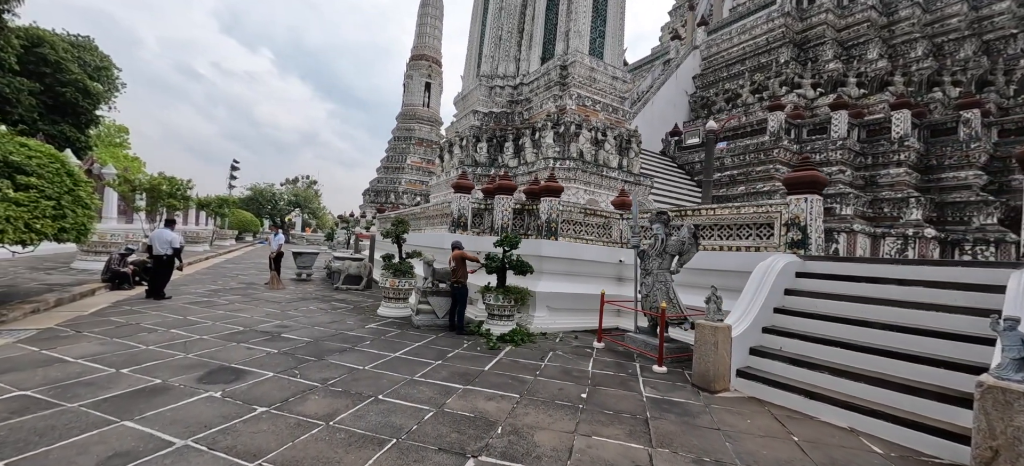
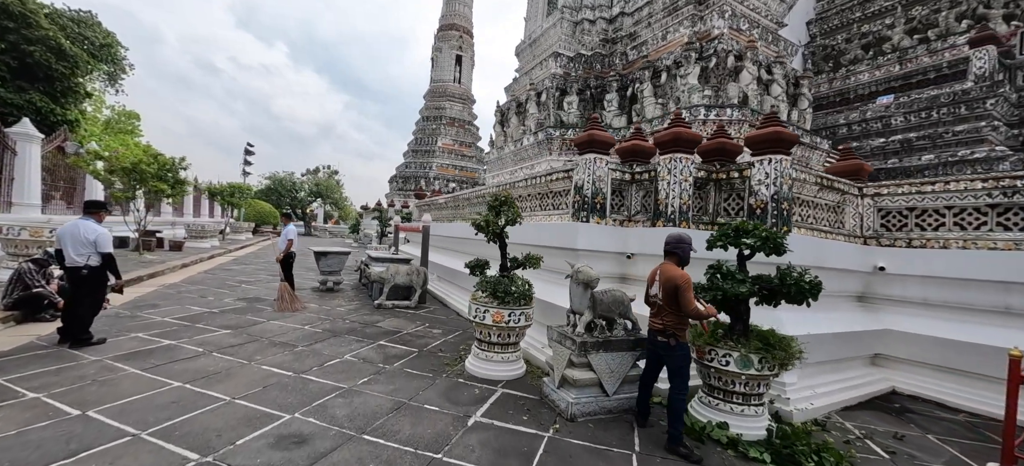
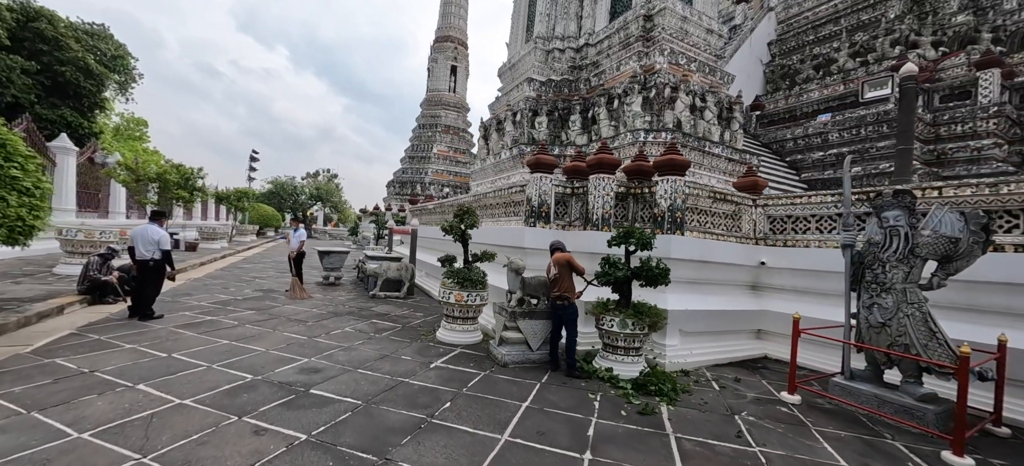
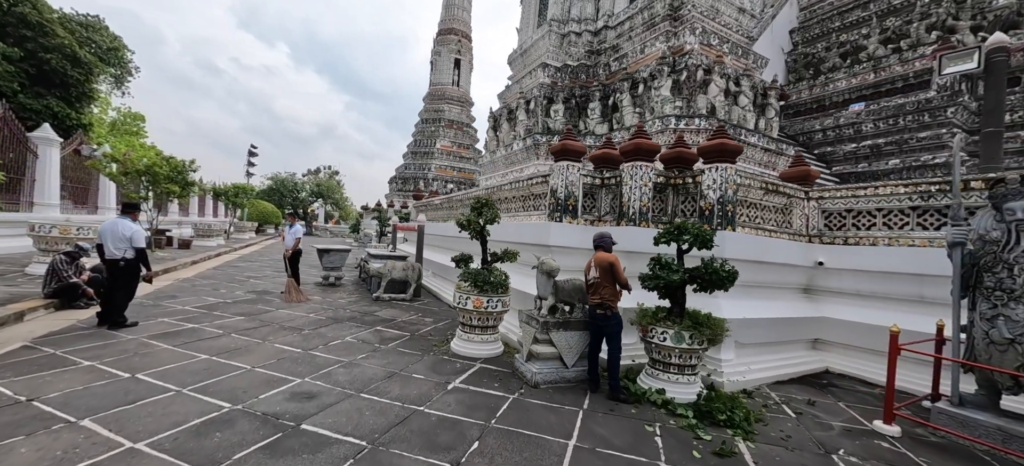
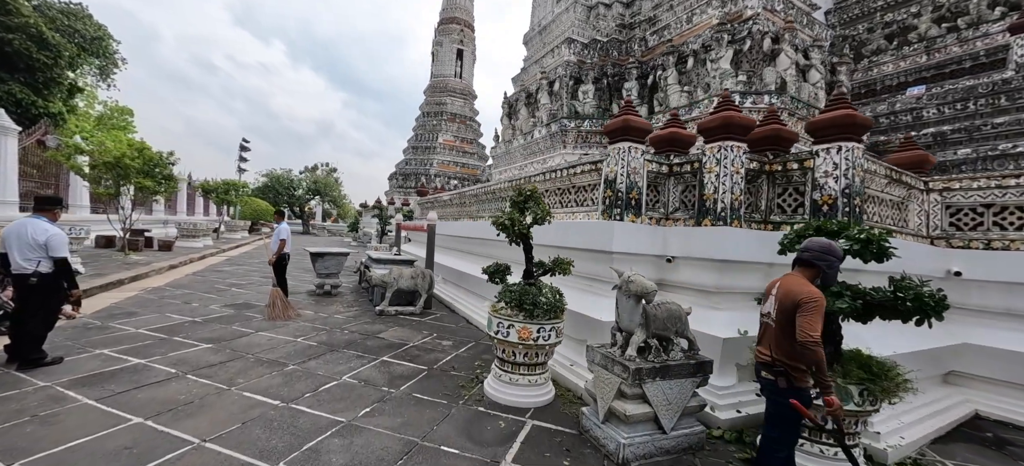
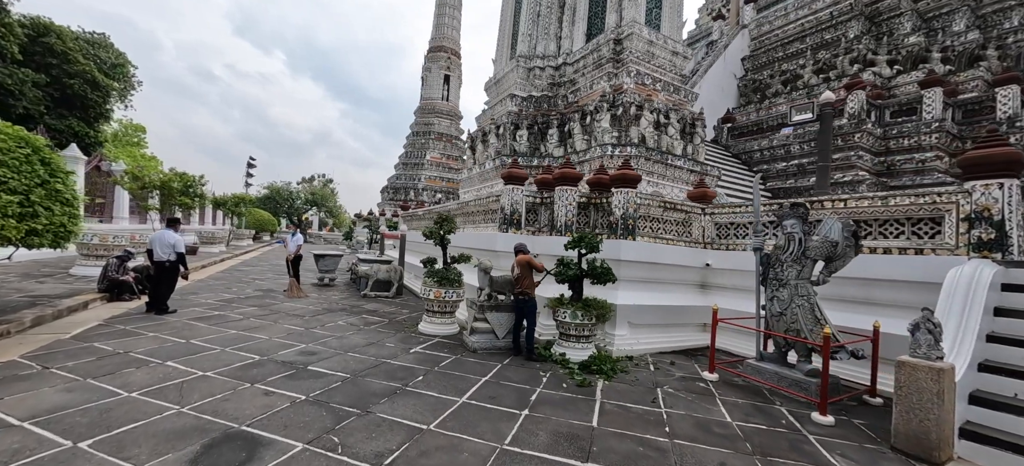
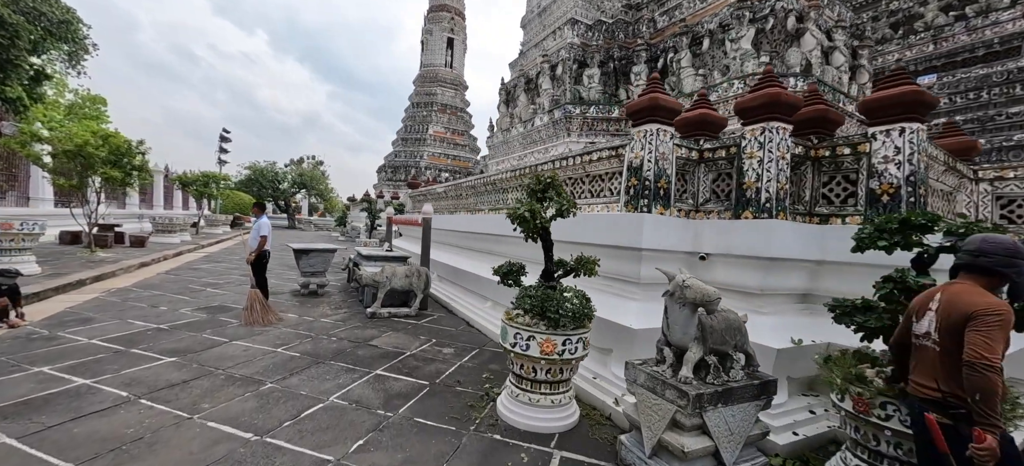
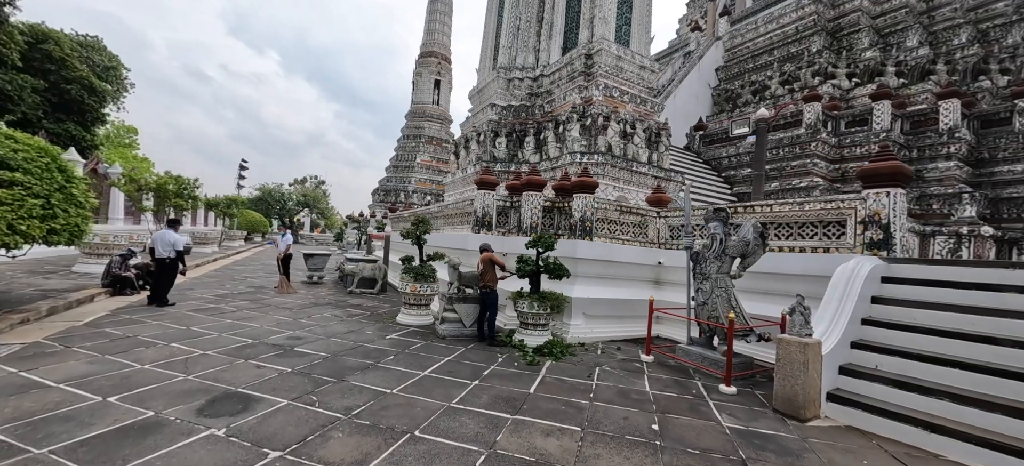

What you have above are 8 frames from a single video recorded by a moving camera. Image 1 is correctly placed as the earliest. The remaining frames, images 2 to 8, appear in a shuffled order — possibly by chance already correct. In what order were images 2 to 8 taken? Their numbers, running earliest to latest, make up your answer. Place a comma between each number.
8, 6, 3, 4, 2, 5, 7
